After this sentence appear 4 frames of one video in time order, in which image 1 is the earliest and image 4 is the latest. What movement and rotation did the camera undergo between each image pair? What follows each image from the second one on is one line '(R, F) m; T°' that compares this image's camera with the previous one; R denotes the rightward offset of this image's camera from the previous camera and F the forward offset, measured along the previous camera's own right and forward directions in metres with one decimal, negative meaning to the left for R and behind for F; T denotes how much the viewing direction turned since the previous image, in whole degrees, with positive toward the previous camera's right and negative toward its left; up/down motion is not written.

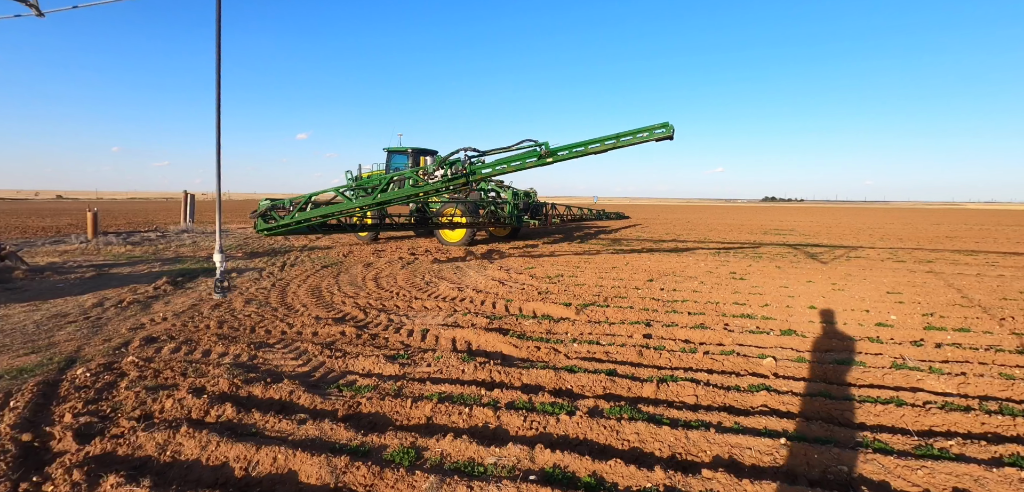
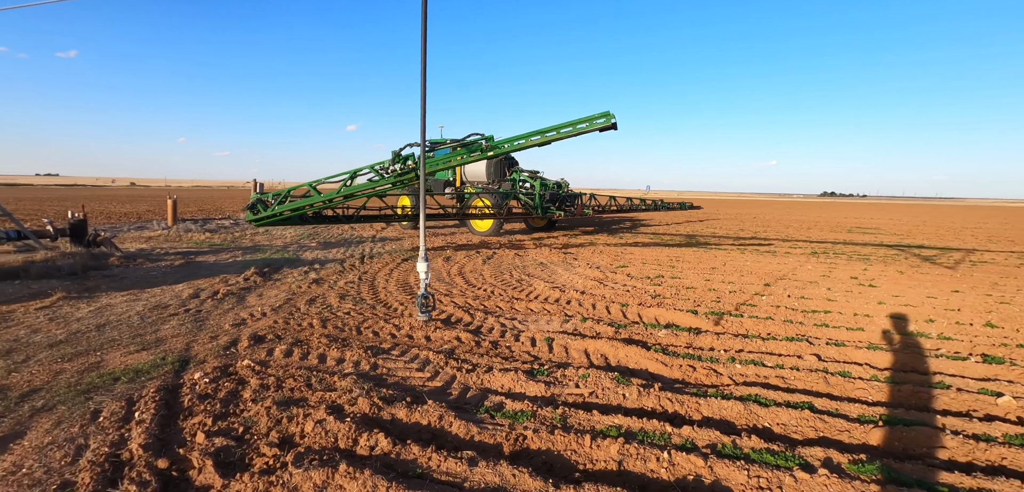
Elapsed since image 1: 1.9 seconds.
(-1.0, +0.6) m; -5°
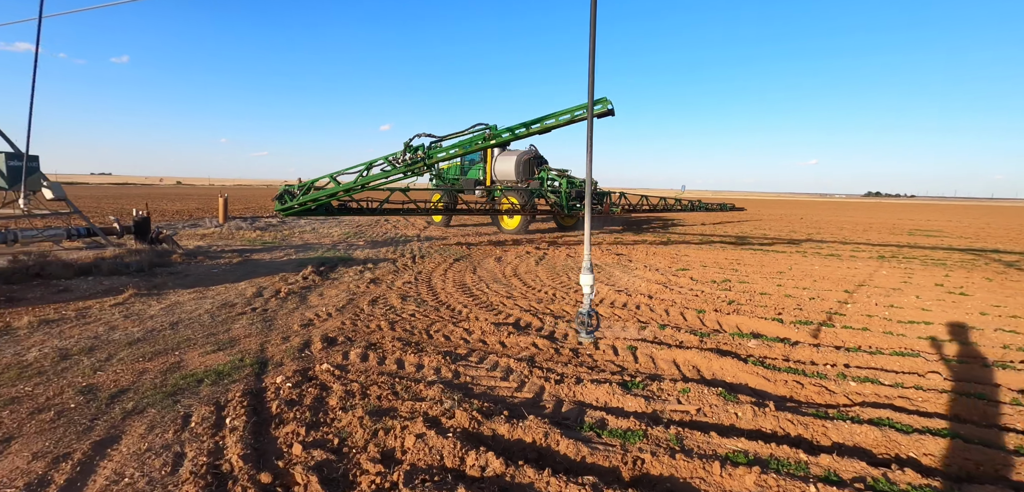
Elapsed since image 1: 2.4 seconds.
(-0.5, +0.2) m; -3°
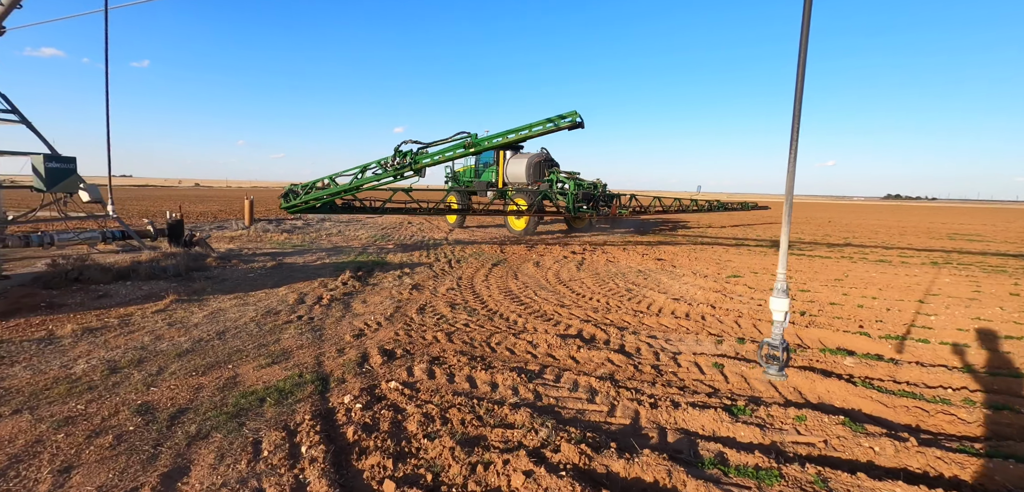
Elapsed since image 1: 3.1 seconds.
(-0.6, +0.3) m; -1°
